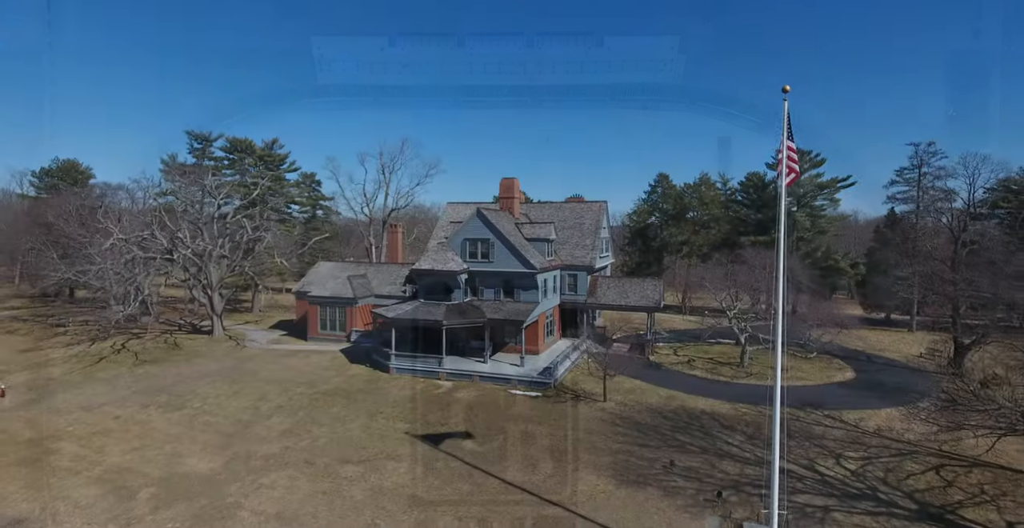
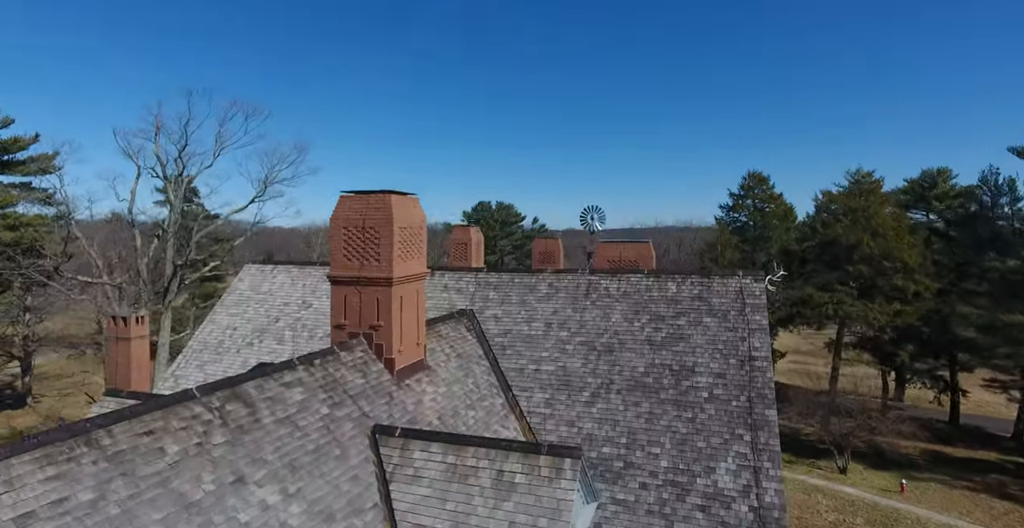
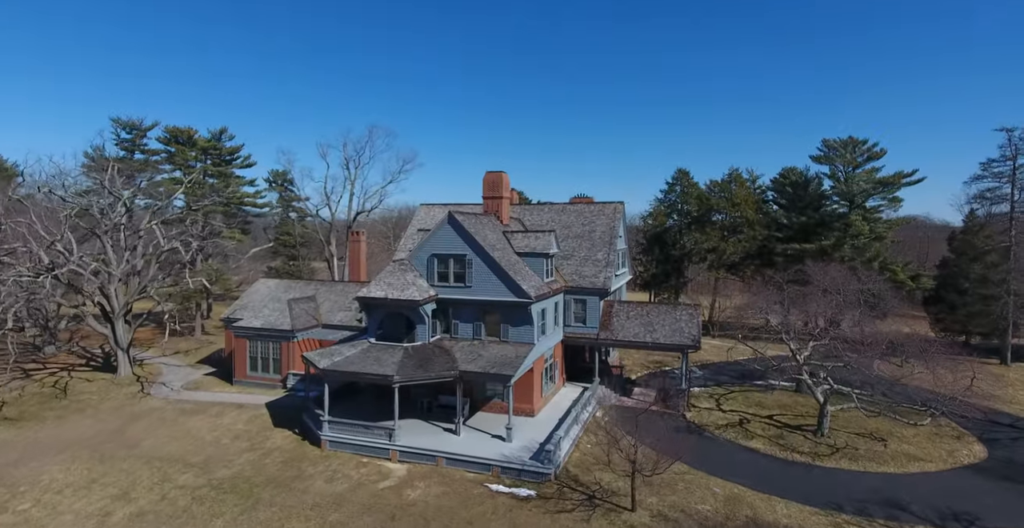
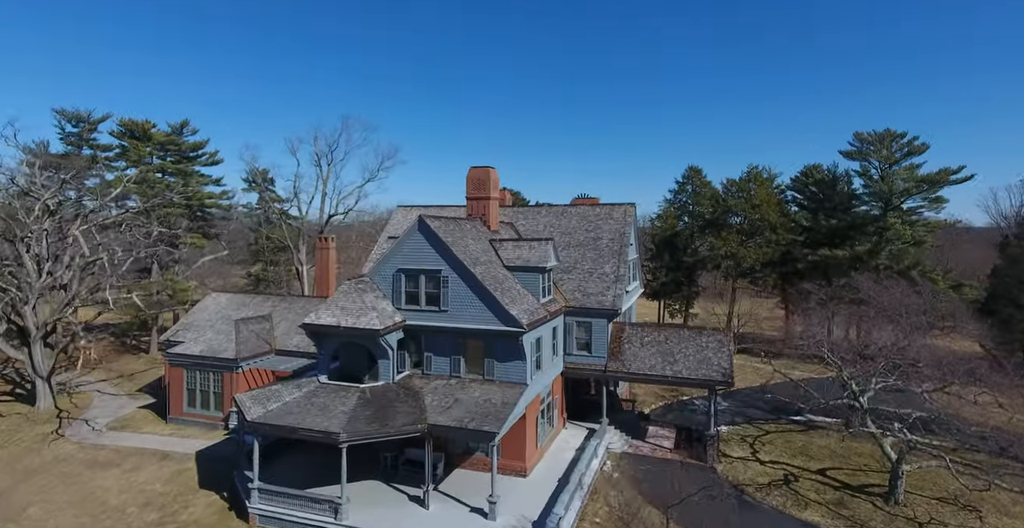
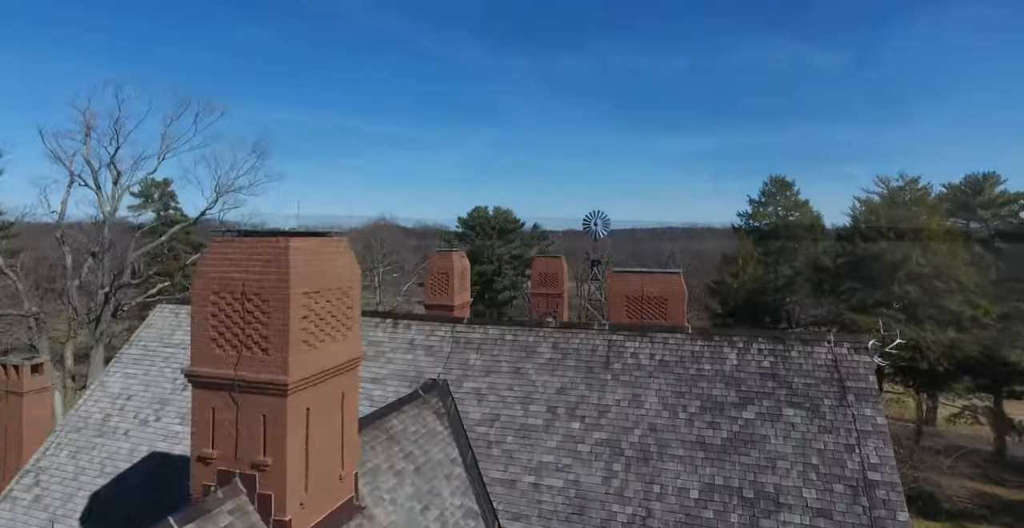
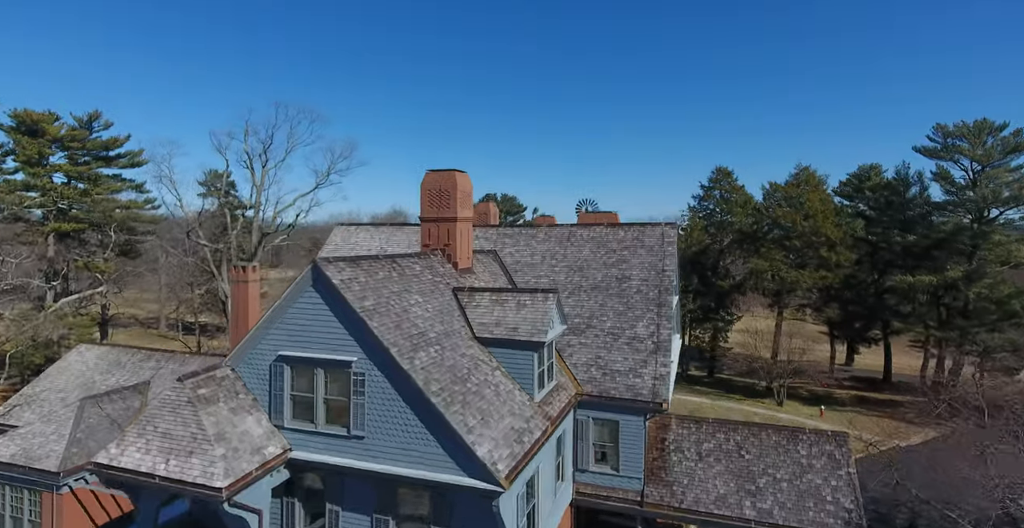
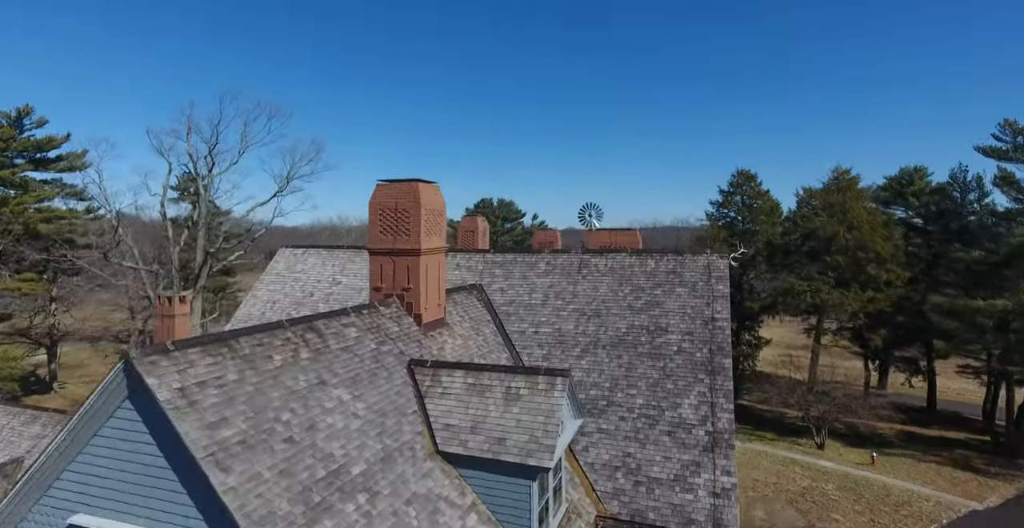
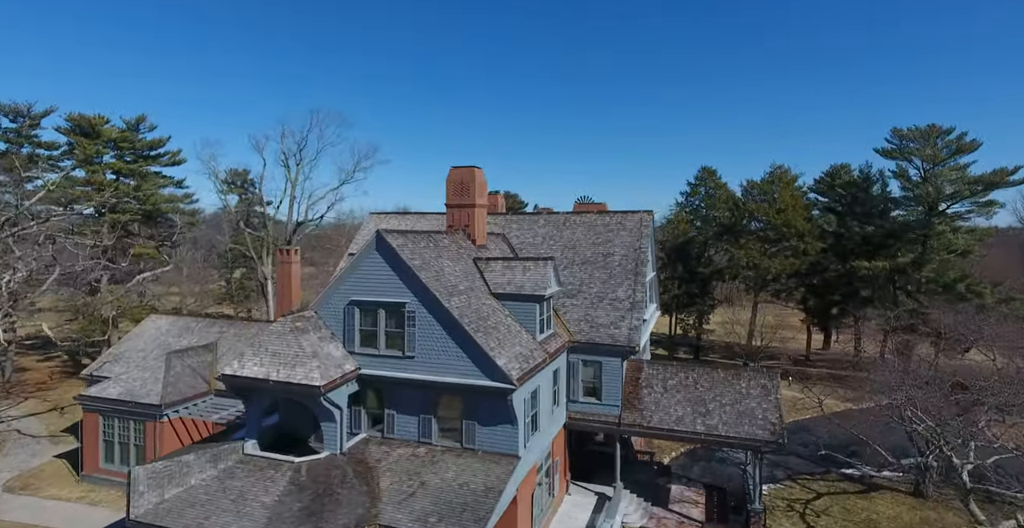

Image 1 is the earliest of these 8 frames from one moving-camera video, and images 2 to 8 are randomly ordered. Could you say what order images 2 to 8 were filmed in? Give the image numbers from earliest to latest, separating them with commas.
3, 4, 8, 6, 7, 2, 5
